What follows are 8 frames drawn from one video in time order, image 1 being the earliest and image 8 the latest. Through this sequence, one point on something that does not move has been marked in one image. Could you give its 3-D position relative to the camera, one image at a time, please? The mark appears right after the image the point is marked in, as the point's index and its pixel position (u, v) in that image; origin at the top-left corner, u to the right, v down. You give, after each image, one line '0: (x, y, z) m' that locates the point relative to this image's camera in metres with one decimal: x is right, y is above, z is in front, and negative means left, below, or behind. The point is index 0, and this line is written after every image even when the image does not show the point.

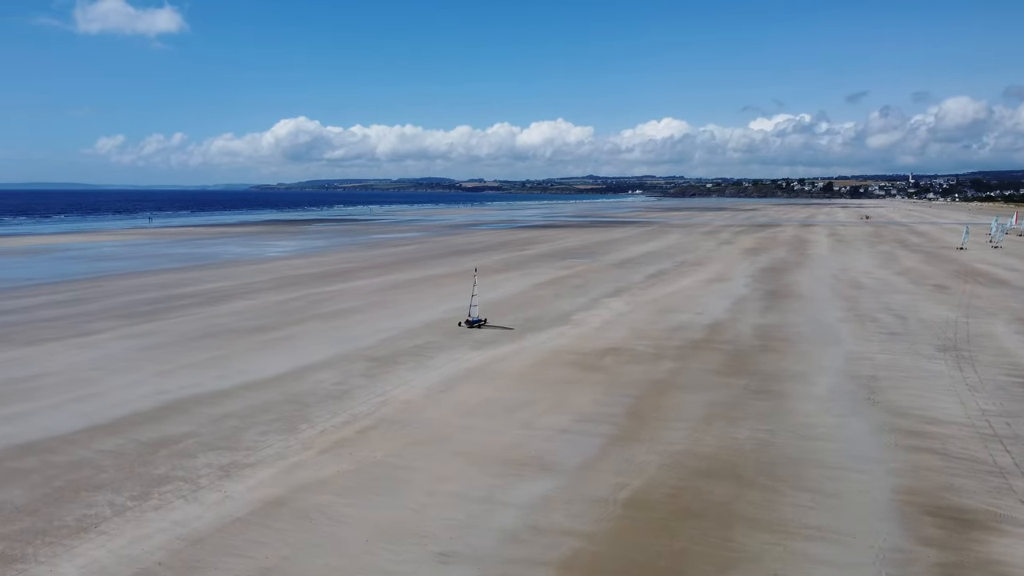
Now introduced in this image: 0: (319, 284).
0: (-4.7, +0.1, +19.5) m
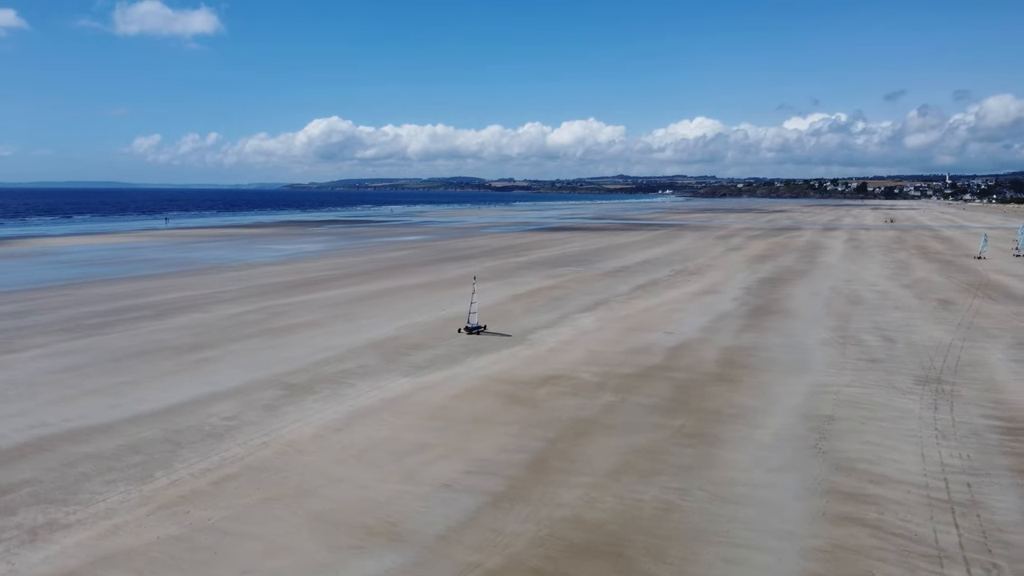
0: (-5.3, -0.1, +18.7) m
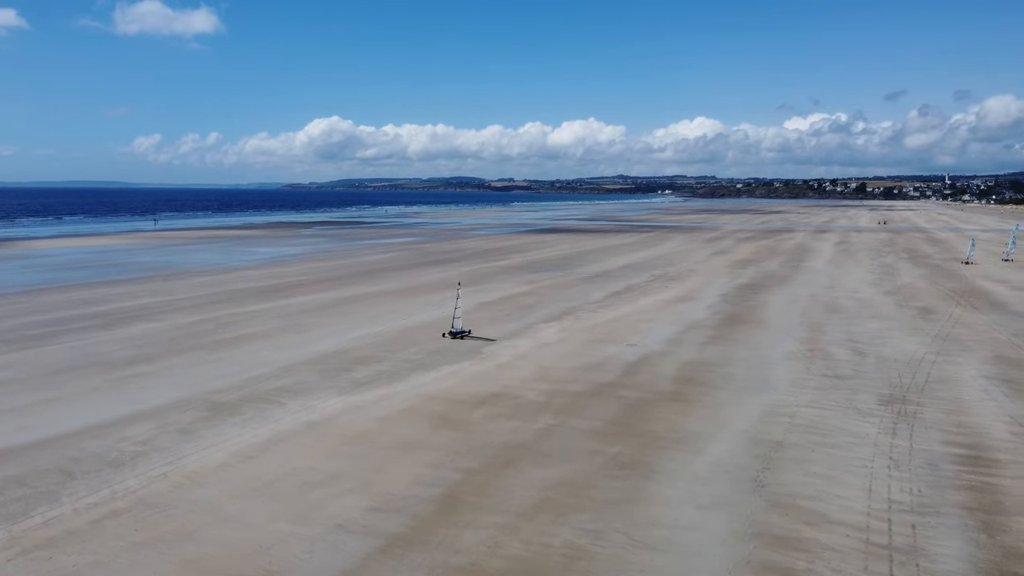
0: (-6.0, -0.3, +18.2) m
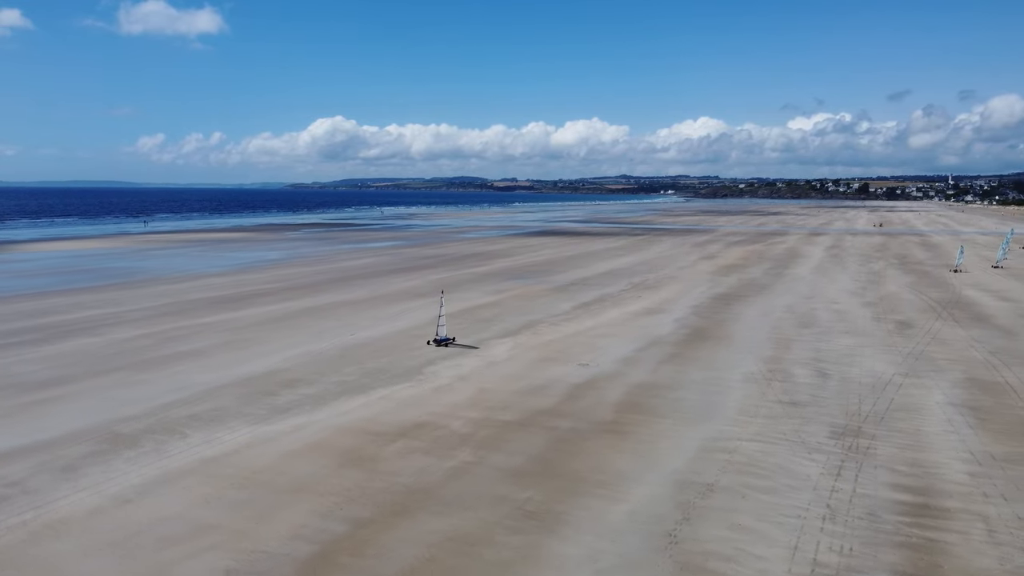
0: (-6.8, -0.5, +17.5) m
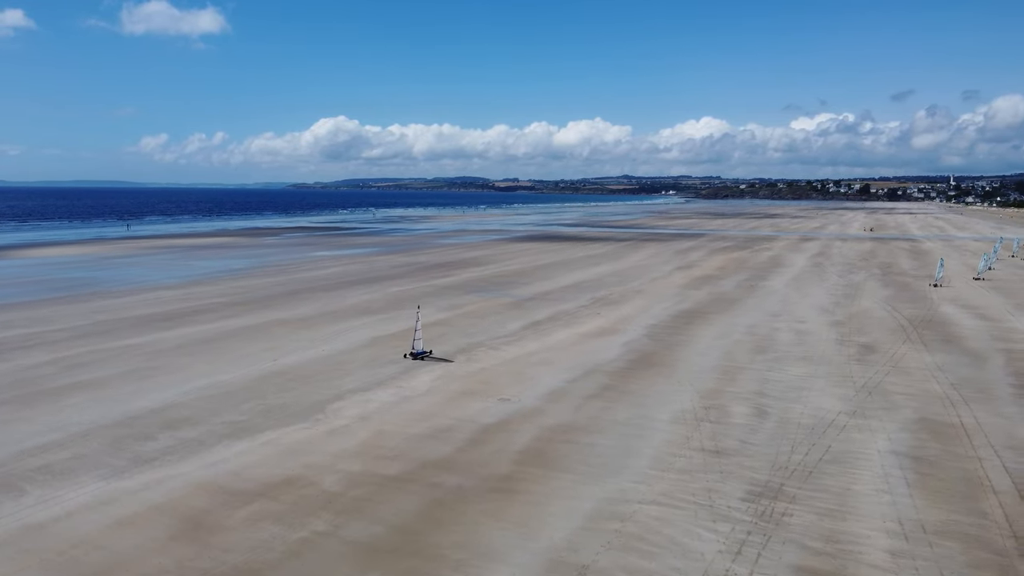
0: (-7.9, -0.9, +16.6) m
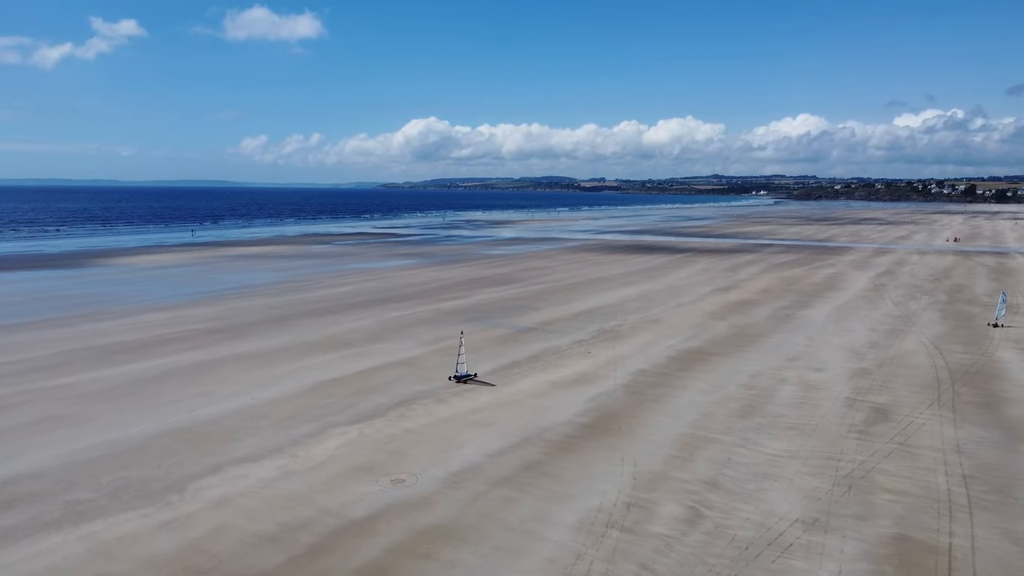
0: (-8.5, -1.5, +15.7) m
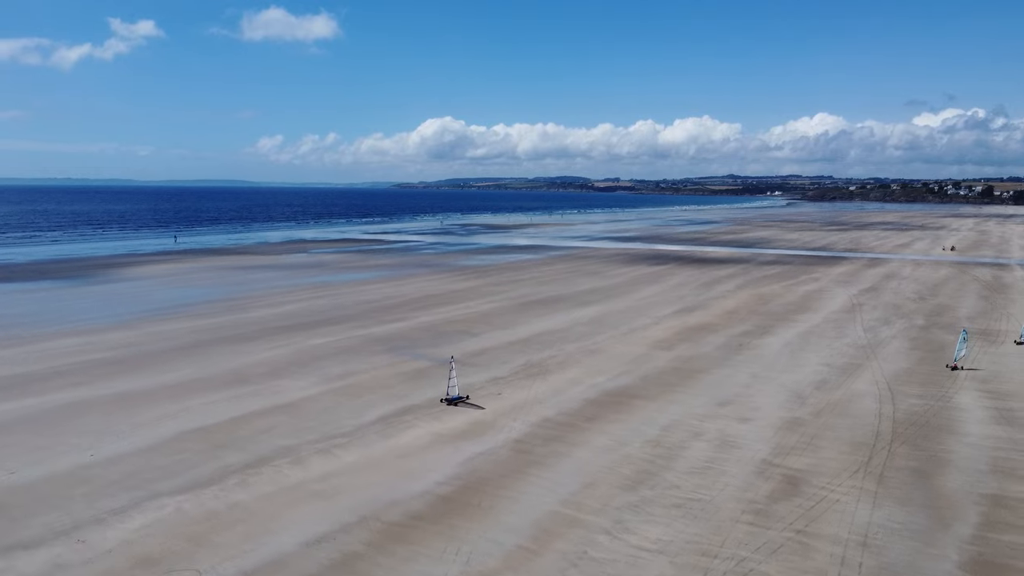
0: (-10.4, -2.2, +14.3) m
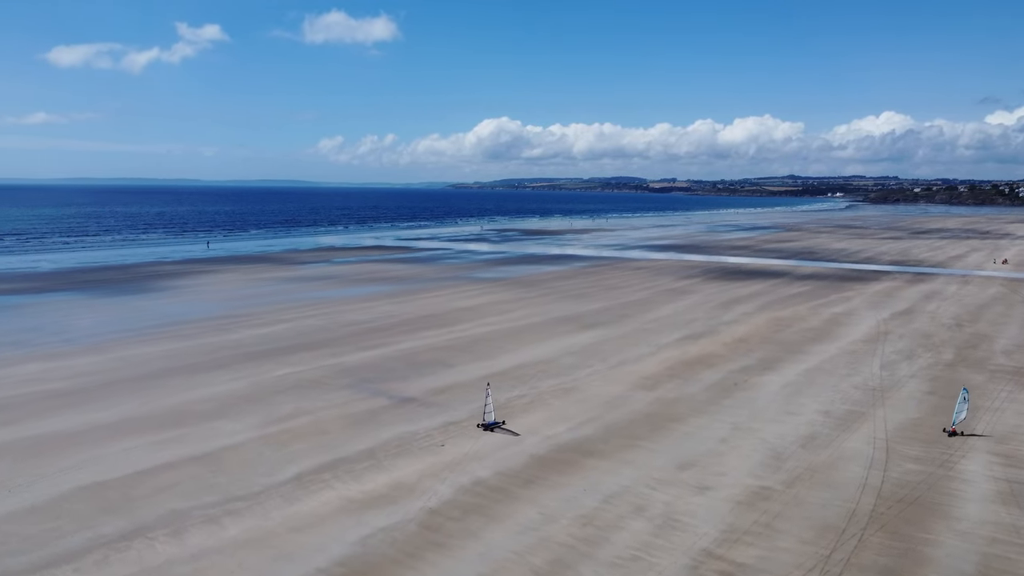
0: (-11.3, -2.7, +13.7) m
